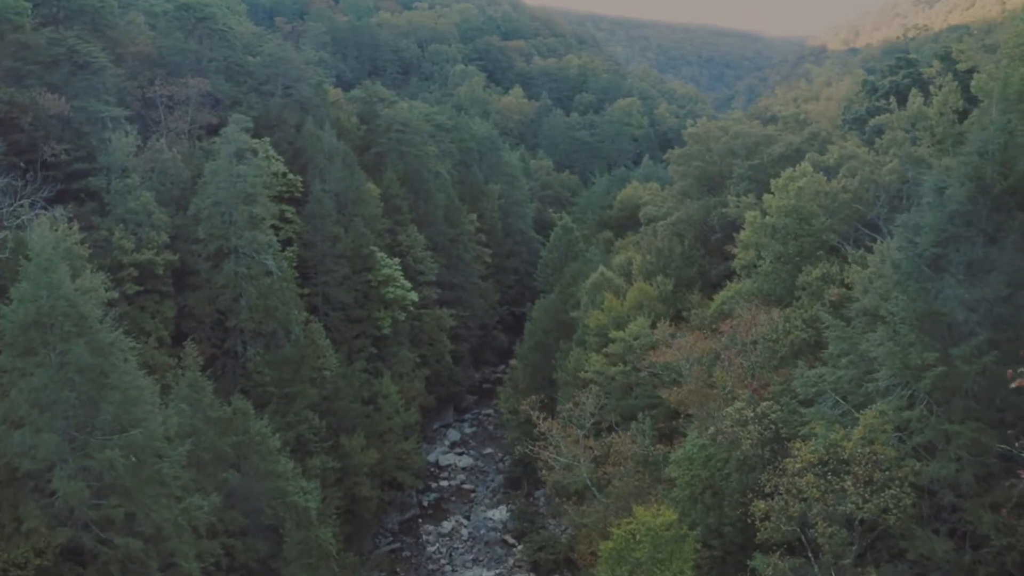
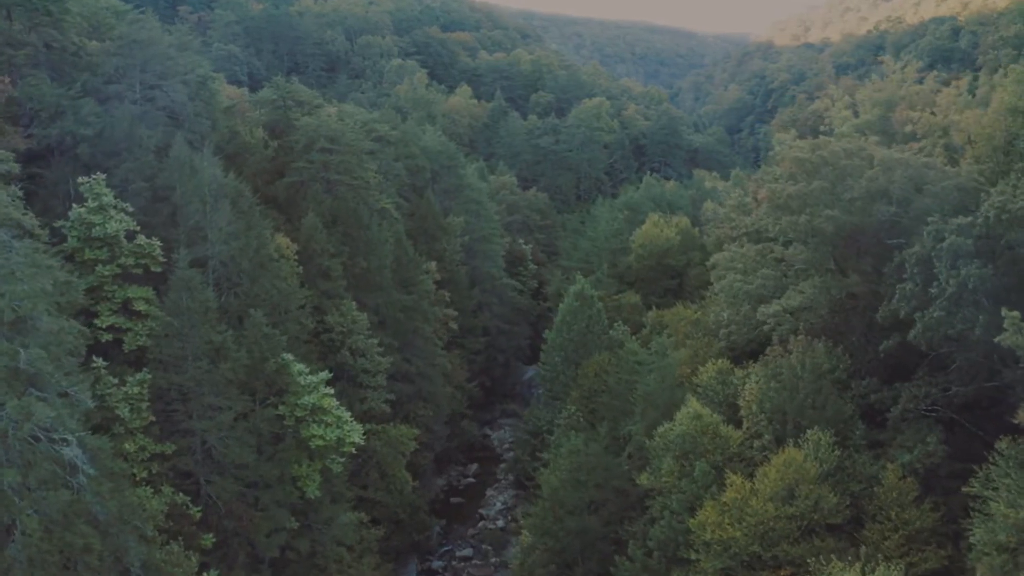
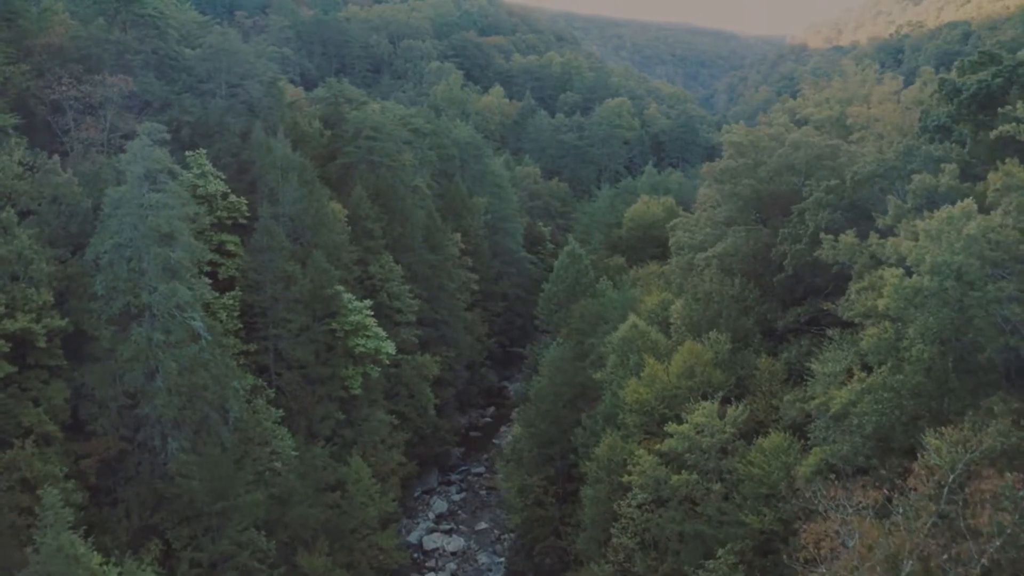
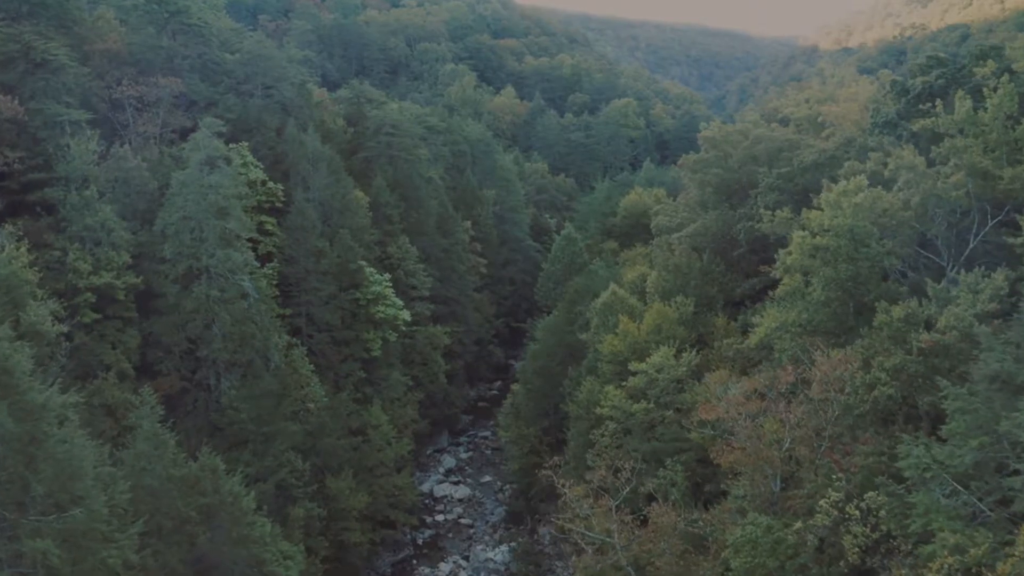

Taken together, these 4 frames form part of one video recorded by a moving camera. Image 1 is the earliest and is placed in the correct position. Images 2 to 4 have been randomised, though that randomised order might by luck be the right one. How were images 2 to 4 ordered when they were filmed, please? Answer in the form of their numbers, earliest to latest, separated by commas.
4, 3, 2
